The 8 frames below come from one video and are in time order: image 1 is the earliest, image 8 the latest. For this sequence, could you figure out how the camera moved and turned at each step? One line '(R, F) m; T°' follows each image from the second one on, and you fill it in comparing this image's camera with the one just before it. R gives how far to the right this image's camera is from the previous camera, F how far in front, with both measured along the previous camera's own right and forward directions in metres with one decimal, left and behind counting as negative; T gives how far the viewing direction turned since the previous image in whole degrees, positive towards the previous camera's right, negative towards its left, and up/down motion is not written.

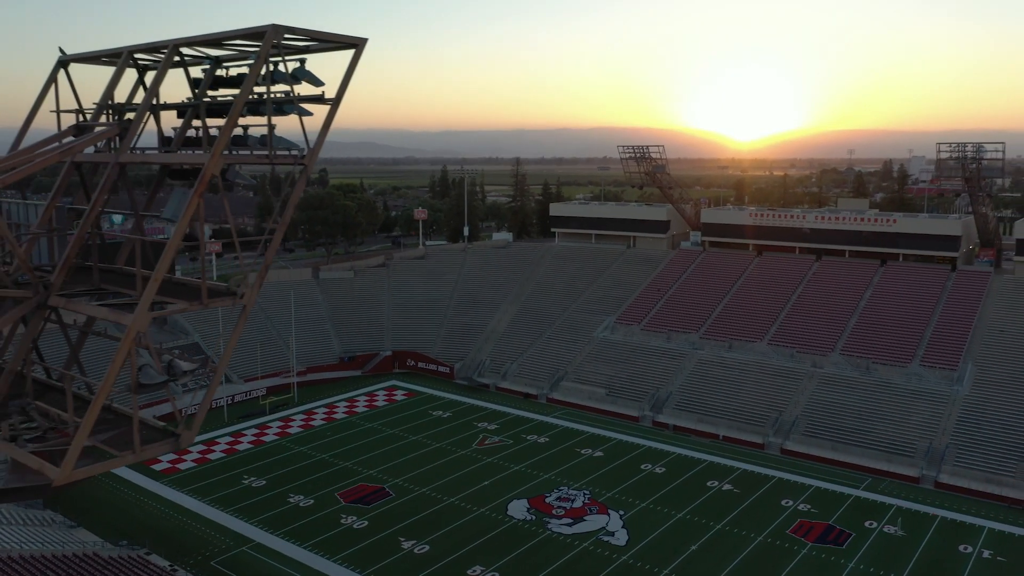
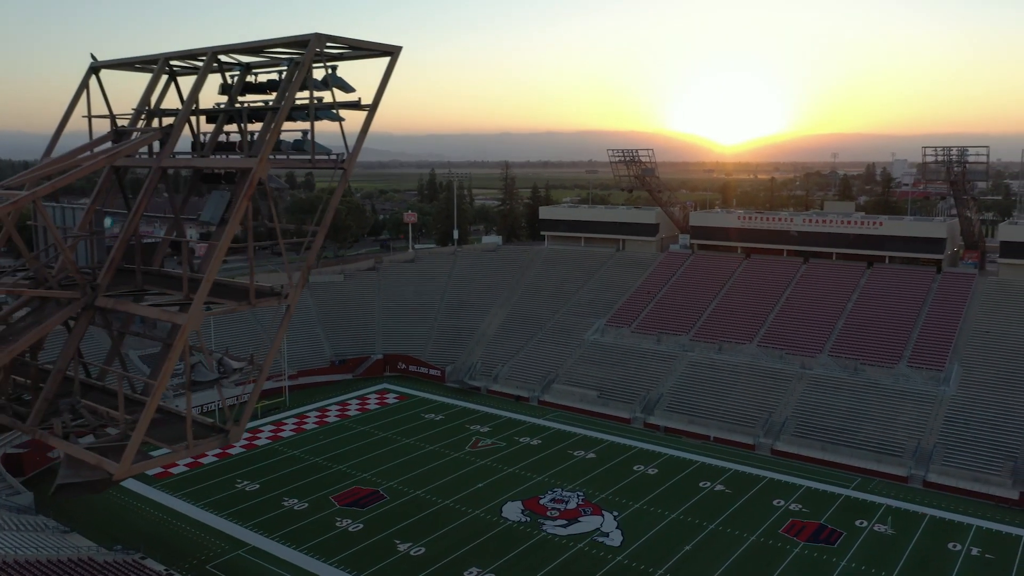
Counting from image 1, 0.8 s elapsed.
(-0.2, -0.1) m; +1°
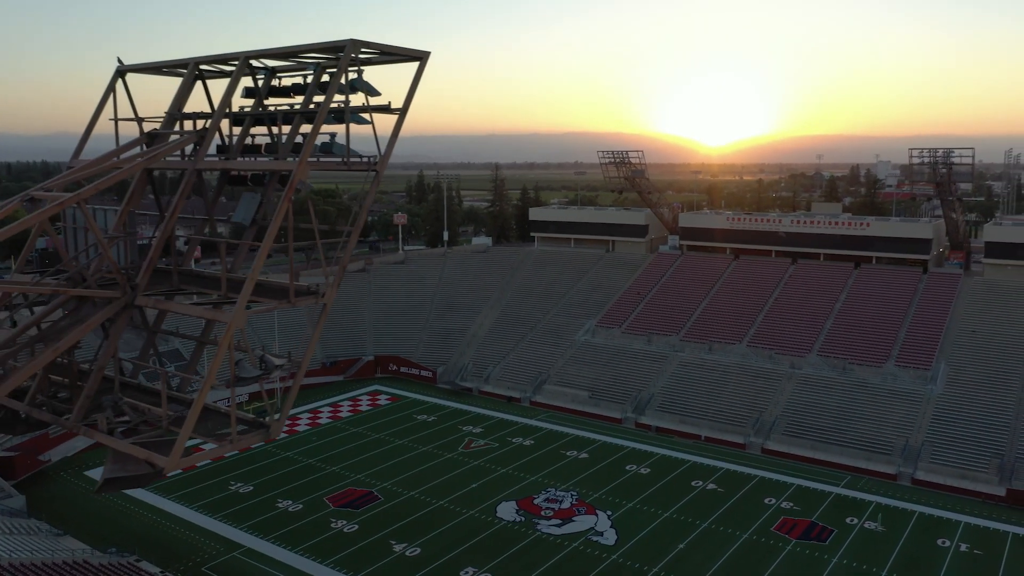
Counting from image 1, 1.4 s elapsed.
(-0.2, -0.1) m; +1°
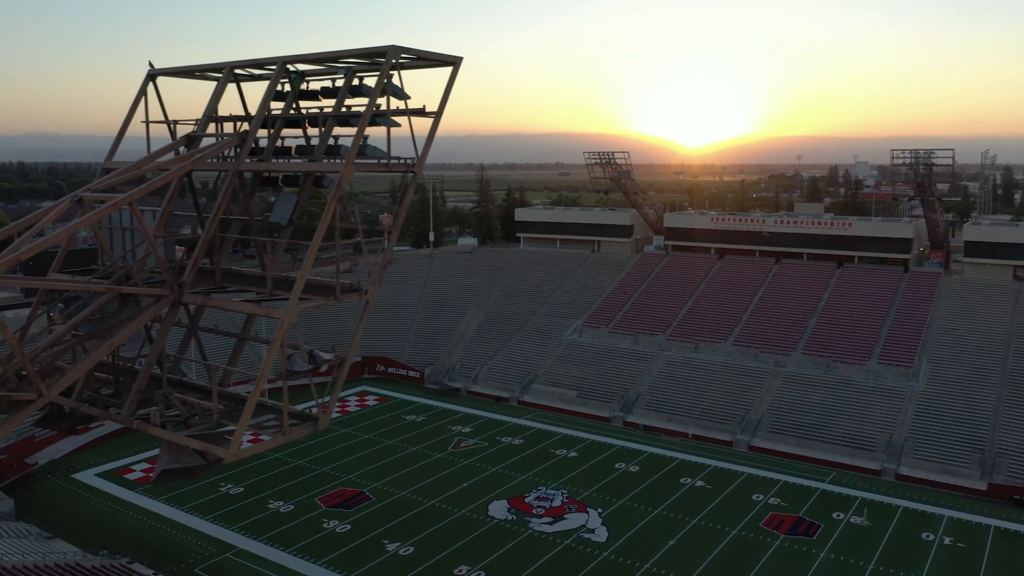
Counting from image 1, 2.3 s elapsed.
(-0.2, -0.1) m; +1°
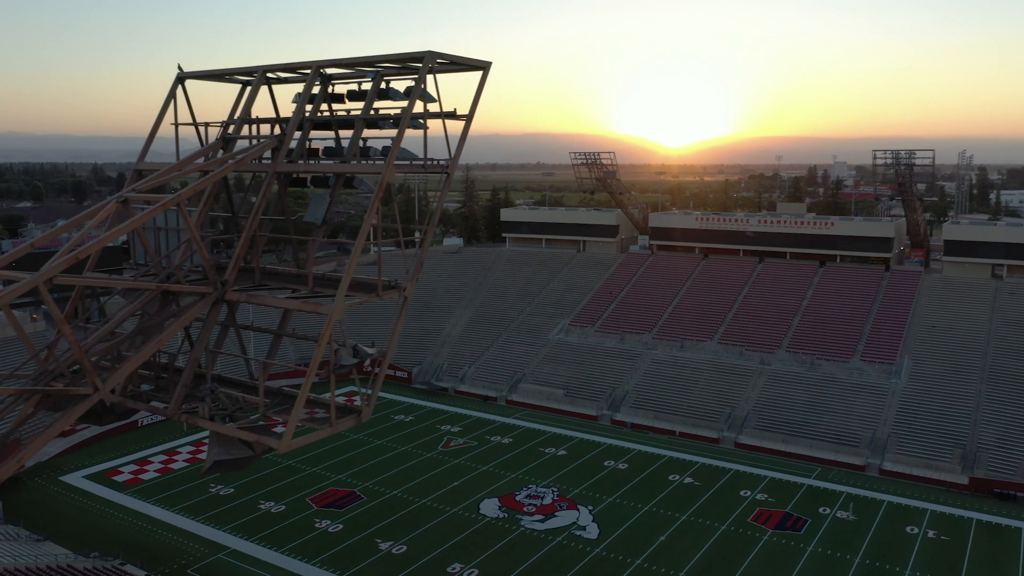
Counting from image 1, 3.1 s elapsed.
(-0.2, -0.1) m; +1°
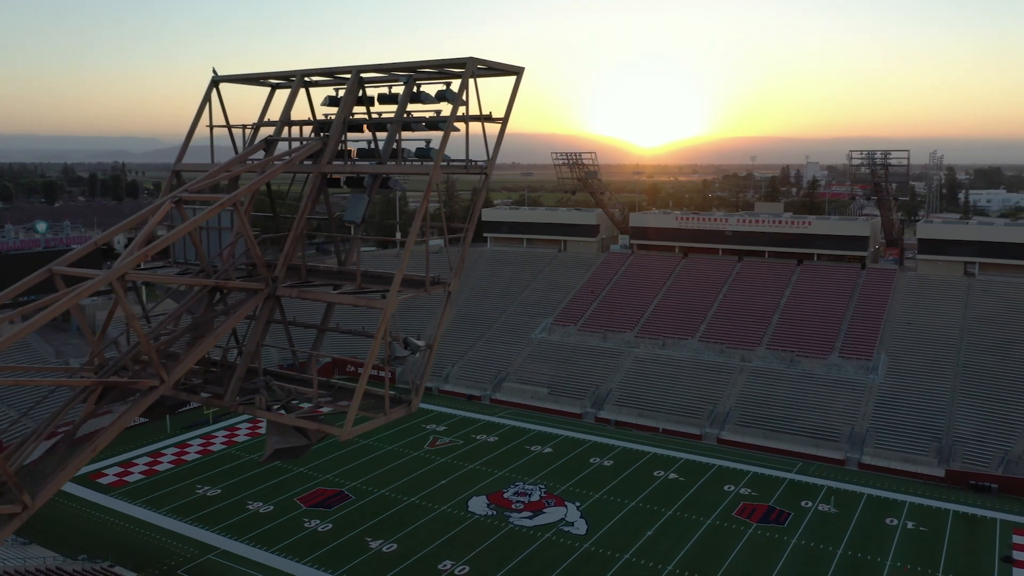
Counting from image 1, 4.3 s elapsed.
(-0.3, -0.2) m; +2°
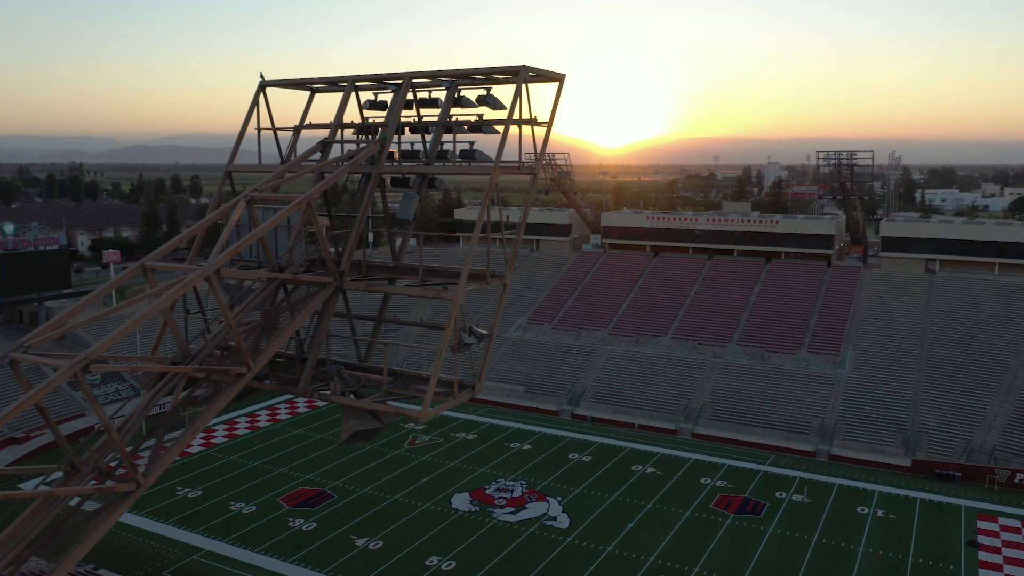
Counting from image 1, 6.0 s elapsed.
(-0.4, -0.3) m; +3°
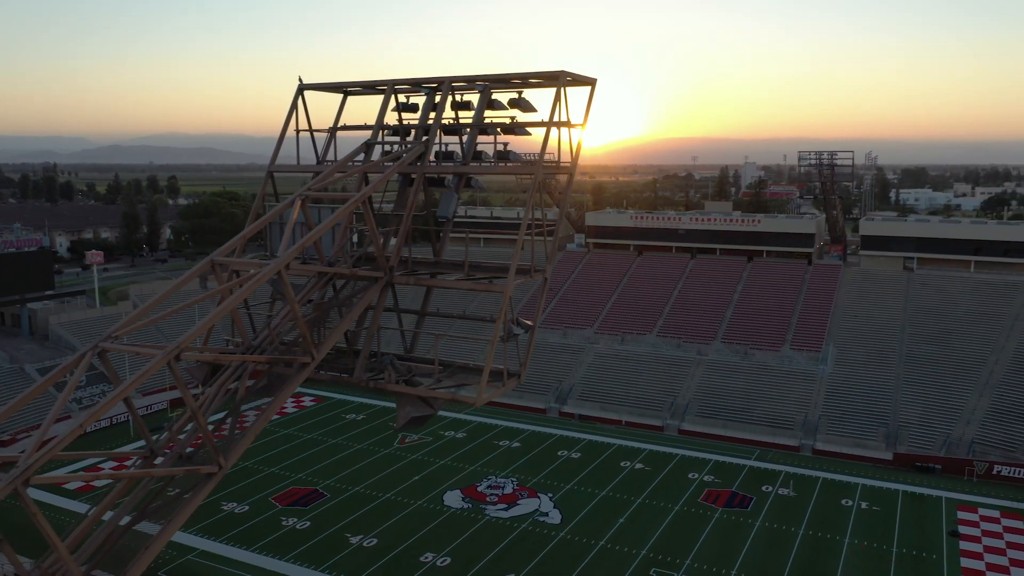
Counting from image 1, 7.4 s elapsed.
(-0.3, -0.2) m; +2°
